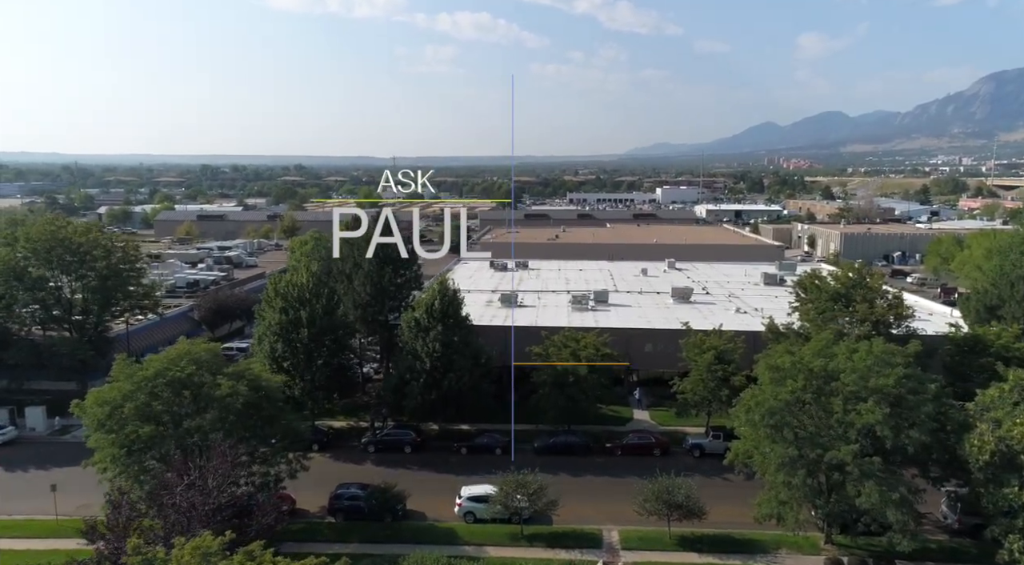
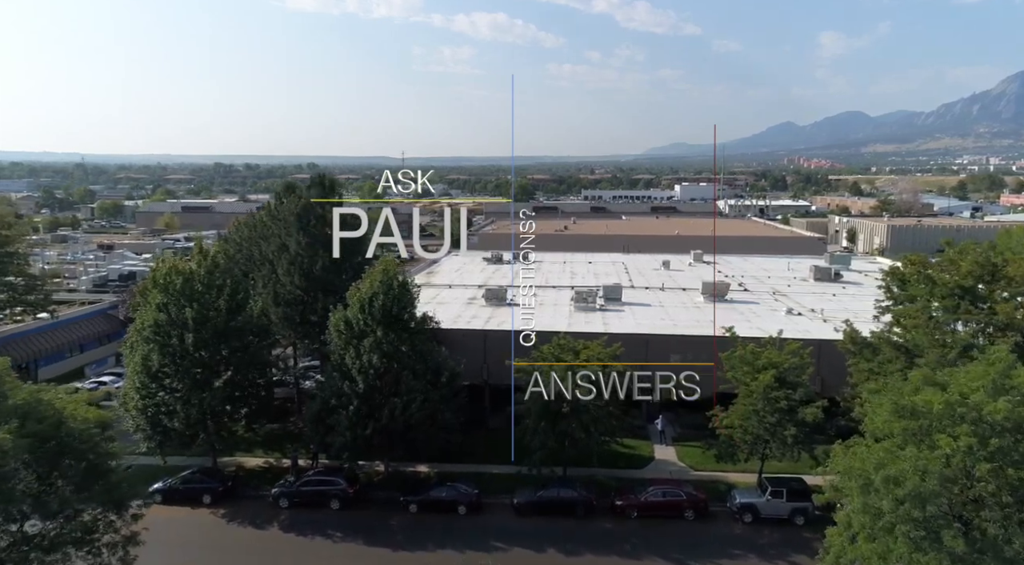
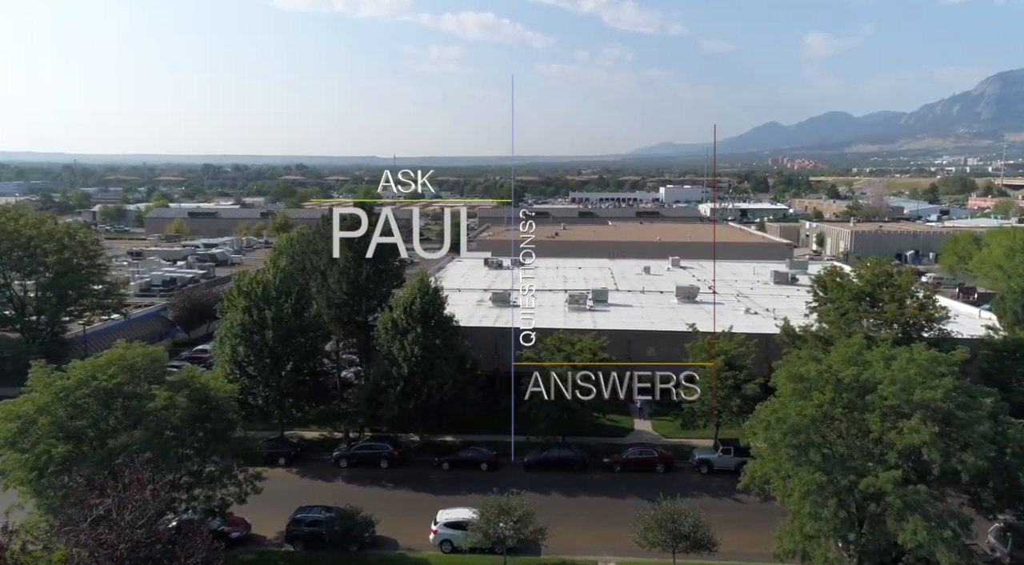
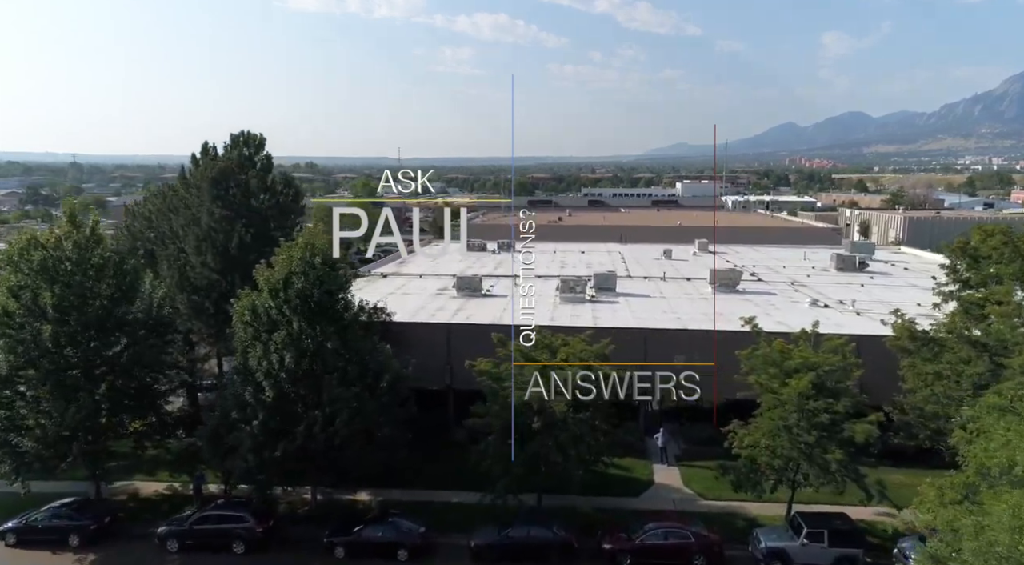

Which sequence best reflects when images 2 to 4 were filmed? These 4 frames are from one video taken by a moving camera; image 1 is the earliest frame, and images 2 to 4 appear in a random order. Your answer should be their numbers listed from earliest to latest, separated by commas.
3, 2, 4
